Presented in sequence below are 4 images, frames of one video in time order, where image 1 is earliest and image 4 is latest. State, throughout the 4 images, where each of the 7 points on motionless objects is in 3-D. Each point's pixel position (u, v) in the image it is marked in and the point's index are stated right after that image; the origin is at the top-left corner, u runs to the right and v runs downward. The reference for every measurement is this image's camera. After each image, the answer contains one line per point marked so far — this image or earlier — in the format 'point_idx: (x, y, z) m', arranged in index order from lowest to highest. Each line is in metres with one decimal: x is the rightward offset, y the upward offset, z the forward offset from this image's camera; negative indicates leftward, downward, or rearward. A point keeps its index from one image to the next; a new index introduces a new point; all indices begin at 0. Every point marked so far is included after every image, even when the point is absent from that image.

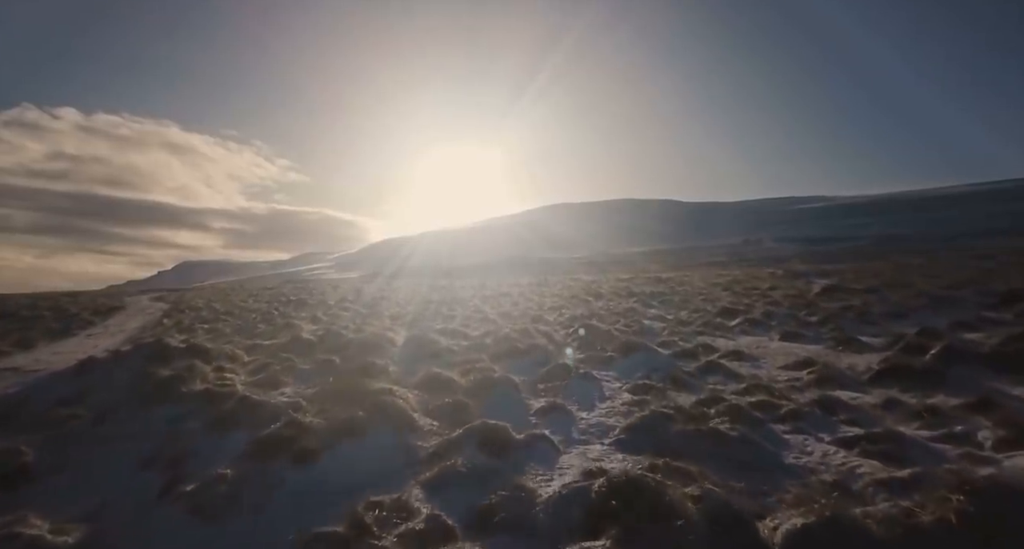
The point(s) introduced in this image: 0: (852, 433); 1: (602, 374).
0: (+4.7, -2.2, +7.5) m
1: (+2.1, -2.4, +13.0) m
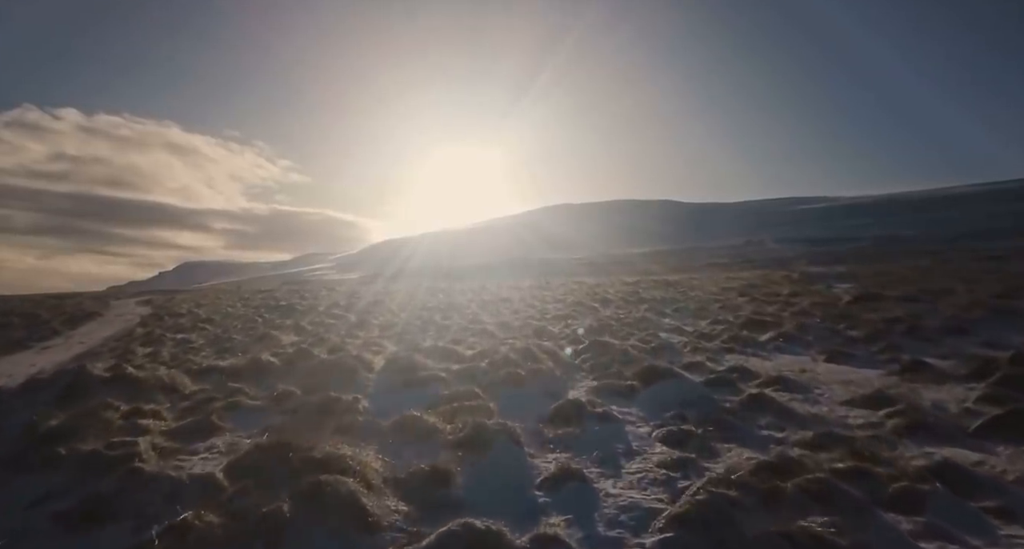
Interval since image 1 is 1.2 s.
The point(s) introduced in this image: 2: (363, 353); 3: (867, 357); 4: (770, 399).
0: (+4.7, -2.5, +5.0) m
1: (+2.1, -2.6, +10.6) m
2: (-4.4, -2.4, +16.2) m
3: (+9.4, -2.2, +14.4) m
4: (+5.0, -2.4, +10.7) m
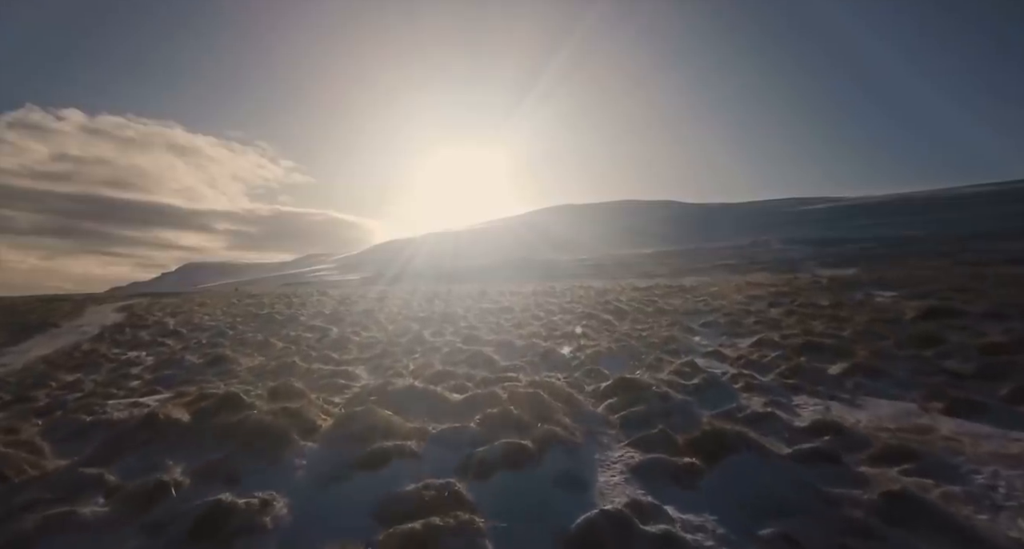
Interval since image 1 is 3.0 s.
0: (+4.7, -2.8, +1.1) m
1: (+2.1, -3.0, +6.7) m
2: (-4.4, -2.8, +12.3) m
3: (+9.4, -2.6, +10.5) m
4: (+5.0, -2.8, +6.7) m
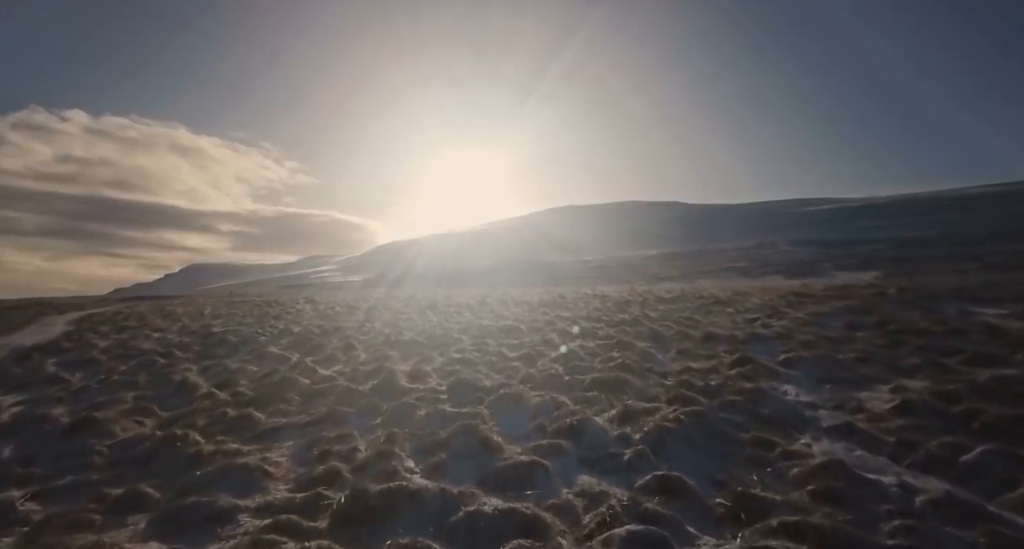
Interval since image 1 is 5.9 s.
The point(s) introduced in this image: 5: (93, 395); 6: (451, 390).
0: (+4.8, -3.4, -5.7) m
1: (+2.3, -3.6, -0.1) m
2: (-4.2, -3.3, +5.5) m
3: (+9.6, -3.1, +3.6) m
4: (+5.2, -3.4, -0.1) m
5: (-14.0, -4.0, +18.3) m
6: (-1.5, -3.2, +15.4) m
